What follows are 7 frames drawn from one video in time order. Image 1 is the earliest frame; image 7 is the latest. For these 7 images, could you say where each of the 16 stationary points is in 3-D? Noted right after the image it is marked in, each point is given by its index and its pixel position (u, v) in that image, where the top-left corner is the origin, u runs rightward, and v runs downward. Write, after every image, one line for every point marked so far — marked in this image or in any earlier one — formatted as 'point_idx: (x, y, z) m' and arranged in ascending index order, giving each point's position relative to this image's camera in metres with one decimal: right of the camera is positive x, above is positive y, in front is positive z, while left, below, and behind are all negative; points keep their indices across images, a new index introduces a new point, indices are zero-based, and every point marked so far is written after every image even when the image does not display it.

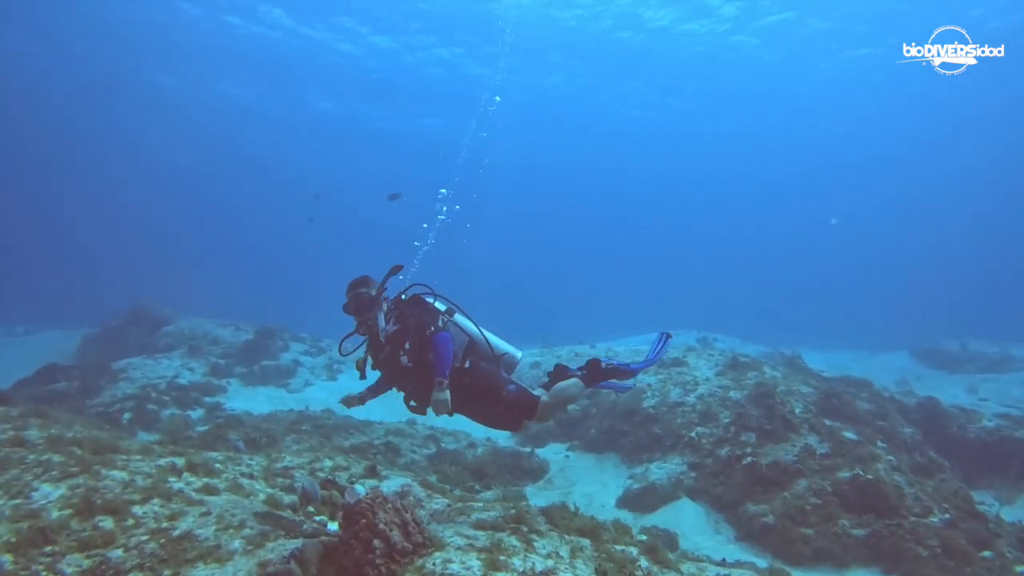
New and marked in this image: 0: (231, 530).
0: (-2.1, -1.9, +3.8) m
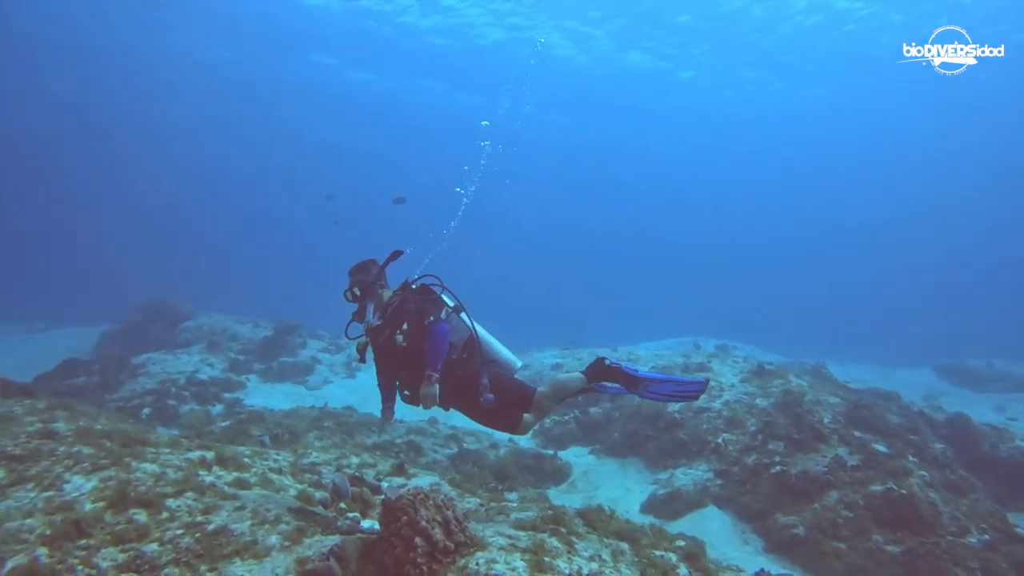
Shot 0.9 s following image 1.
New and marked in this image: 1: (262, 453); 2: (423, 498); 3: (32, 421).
0: (-1.8, -1.8, +3.7) m
1: (-2.9, -1.9, +5.7) m
2: (-0.7, -1.6, +3.8) m
3: (-5.0, -1.4, +5.2) m
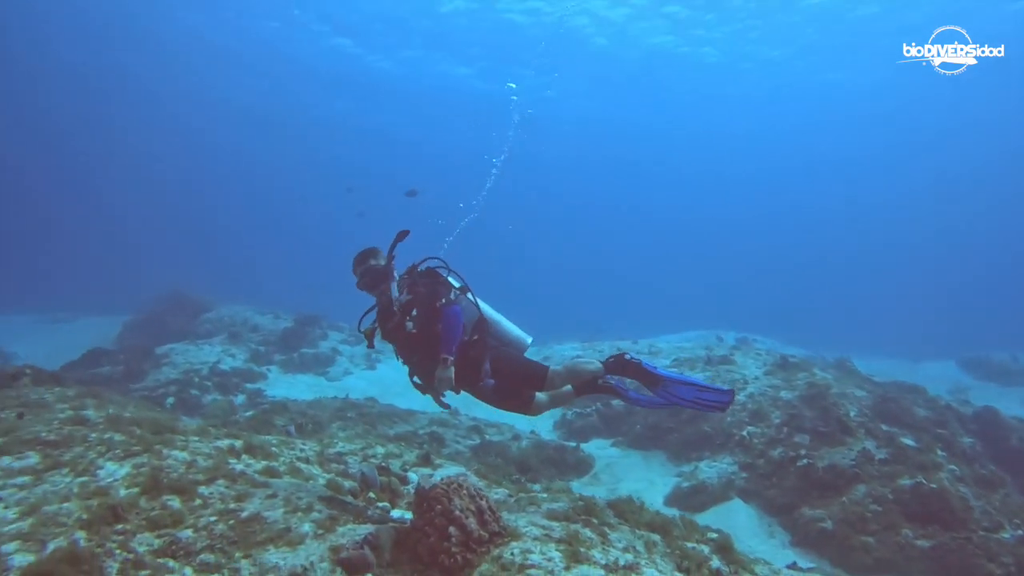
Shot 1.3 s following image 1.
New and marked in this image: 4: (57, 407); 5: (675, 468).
0: (-1.6, -1.7, +3.7) m
1: (-2.6, -1.8, +5.7) m
2: (-0.4, -1.5, +3.7) m
3: (-4.7, -1.3, +5.3) m
4: (-4.8, -1.2, +5.2) m
5: (+3.1, -3.4, +9.3) m
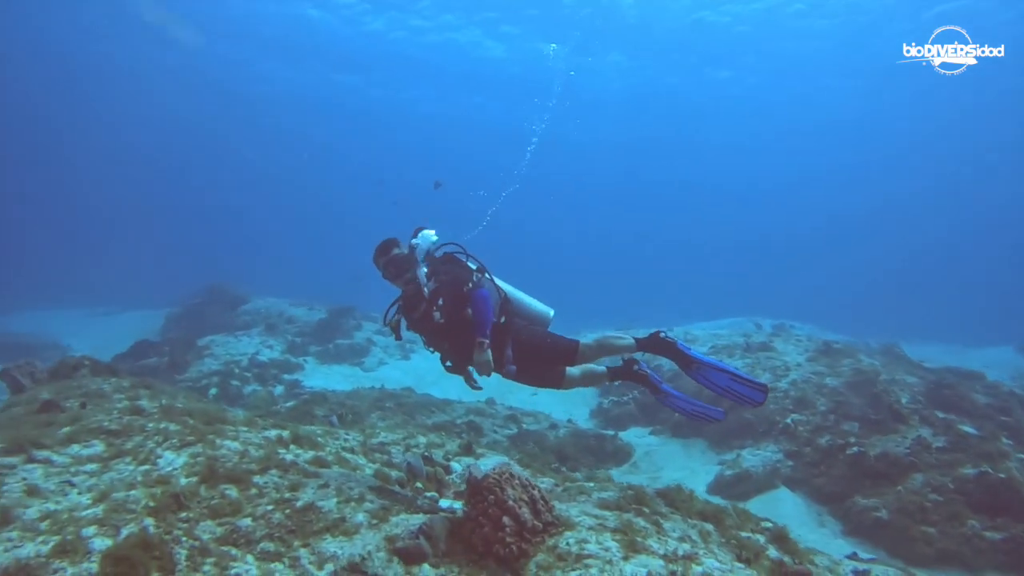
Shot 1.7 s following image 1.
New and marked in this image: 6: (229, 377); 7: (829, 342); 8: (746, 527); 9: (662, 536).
0: (-1.2, -1.6, +3.7) m
1: (-2.1, -1.7, +5.8) m
2: (0.0, -1.4, +3.7) m
3: (-4.3, -1.2, +5.4) m
4: (-4.3, -1.2, +5.4) m
5: (+3.8, -3.1, +9.1) m
6: (-6.0, -1.9, +10.6) m
7: (+7.6, -1.3, +12.0) m
8: (+2.2, -2.2, +4.6) m
9: (+1.1, -1.9, +3.7) m
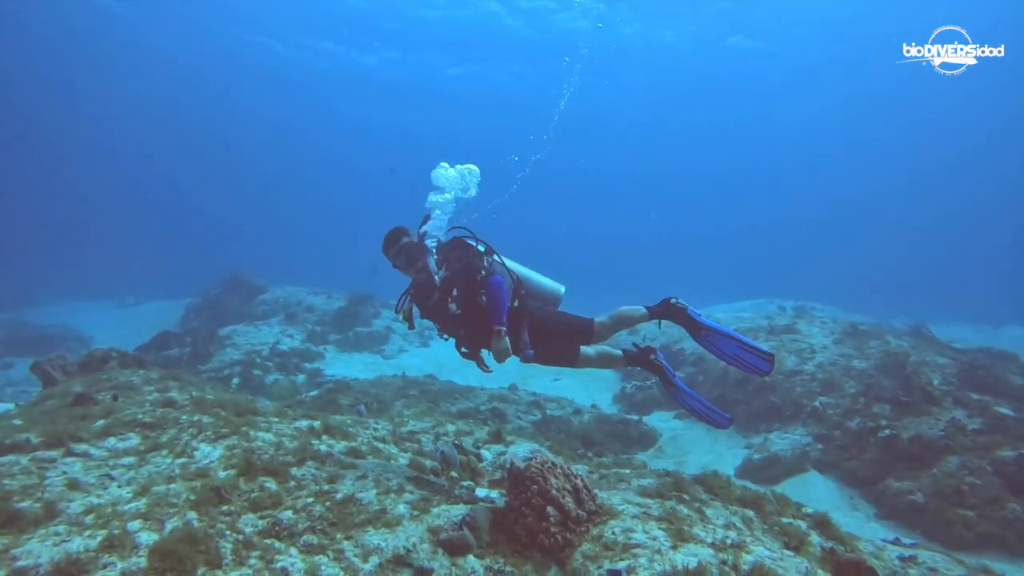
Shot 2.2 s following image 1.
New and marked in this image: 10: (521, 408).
0: (-0.9, -1.5, +3.6) m
1: (-1.7, -1.6, +5.8) m
2: (+0.3, -1.3, +3.6) m
3: (-4.0, -1.1, +5.4) m
4: (-4.0, -1.1, +5.4) m
5: (+4.2, -2.8, +9.0) m
6: (-5.6, -1.7, +10.6) m
7: (+8.1, -0.8, +11.7) m
8: (+2.5, -2.1, +4.5) m
9: (+1.4, -1.7, +3.6) m
10: (+0.1, -2.2, +9.0) m
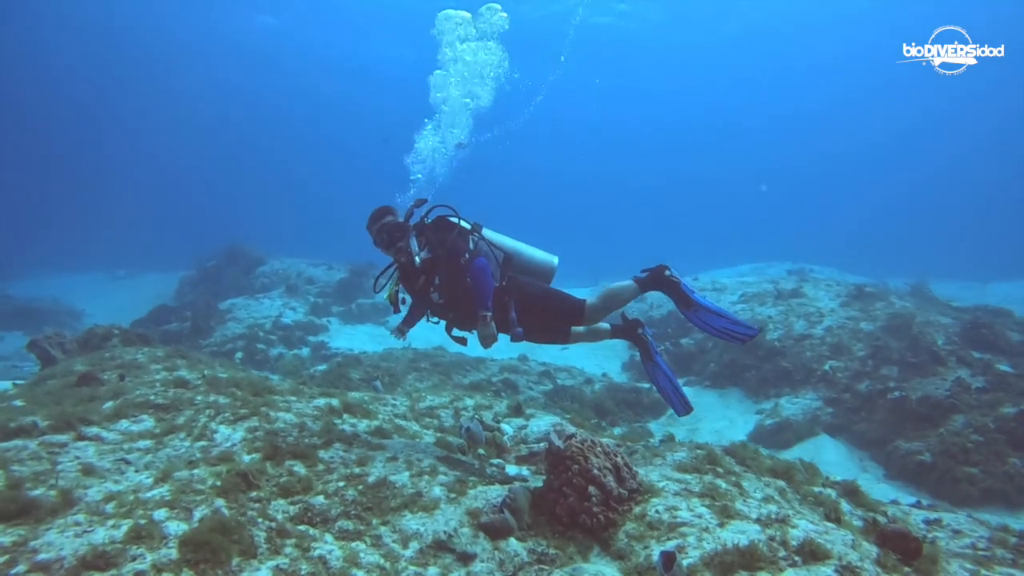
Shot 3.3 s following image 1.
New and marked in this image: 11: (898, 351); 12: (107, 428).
0: (-0.6, -1.3, +3.5) m
1: (-1.5, -1.3, +5.7) m
2: (+0.5, -1.1, +3.5) m
3: (-3.7, -0.9, +5.2) m
4: (-3.8, -0.9, +5.2) m
5: (+4.4, -2.1, +9.0) m
6: (-5.4, -1.2, +10.5) m
7: (+8.3, +0.1, +11.7) m
8: (+2.8, -1.8, +4.5) m
9: (+1.7, -1.5, +3.6) m
10: (+0.3, -1.6, +9.0) m
11: (+6.6, -1.1, +8.4) m
12: (-3.1, -1.1, +3.8) m
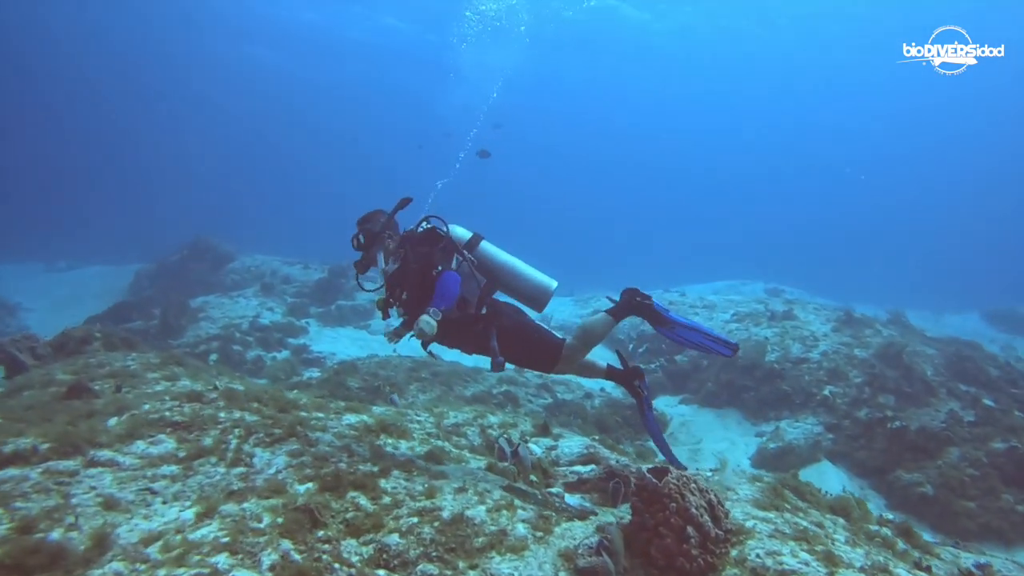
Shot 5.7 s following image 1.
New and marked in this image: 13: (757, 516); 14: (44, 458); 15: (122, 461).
0: (-0.1, -1.4, +3.2) m
1: (-1.2, -1.3, +5.3) m
2: (+1.1, -1.3, +3.3) m
3: (-3.3, -0.8, +4.7) m
4: (-3.4, -0.8, +4.6) m
5: (+4.4, -2.5, +9.1) m
6: (-5.5, -1.1, +9.7) m
7: (+8.1, -0.5, +12.1) m
8: (+3.2, -2.1, +4.5) m
9: (+2.2, -1.8, +3.5) m
10: (+0.4, -1.8, +8.7) m
11: (+6.7, -1.6, +8.7) m
12: (-2.6, -1.1, +3.3) m
13: (+1.7, -1.6, +3.5) m
14: (-2.9, -1.1, +3.1) m
15: (-2.5, -1.1, +3.2) m
